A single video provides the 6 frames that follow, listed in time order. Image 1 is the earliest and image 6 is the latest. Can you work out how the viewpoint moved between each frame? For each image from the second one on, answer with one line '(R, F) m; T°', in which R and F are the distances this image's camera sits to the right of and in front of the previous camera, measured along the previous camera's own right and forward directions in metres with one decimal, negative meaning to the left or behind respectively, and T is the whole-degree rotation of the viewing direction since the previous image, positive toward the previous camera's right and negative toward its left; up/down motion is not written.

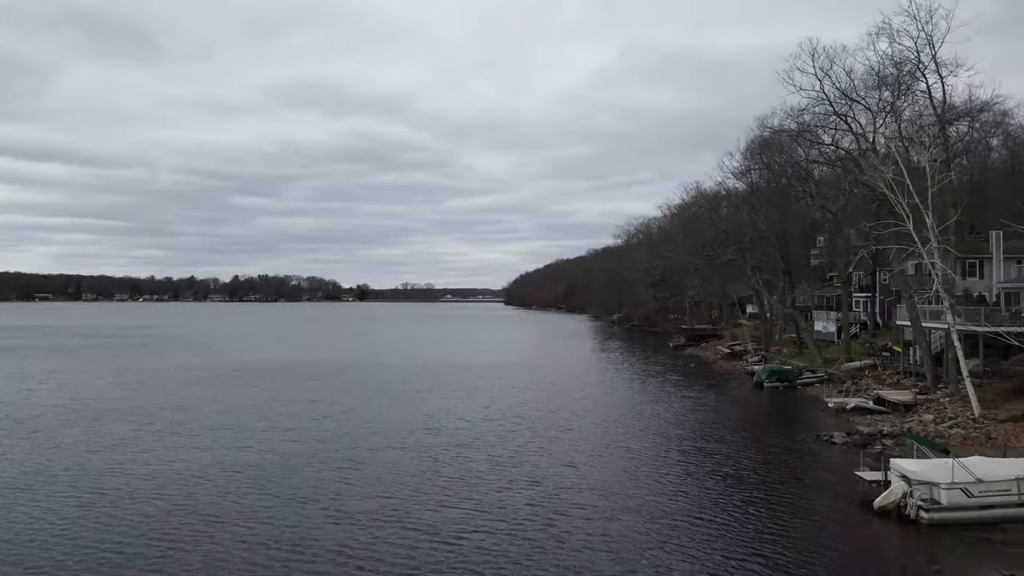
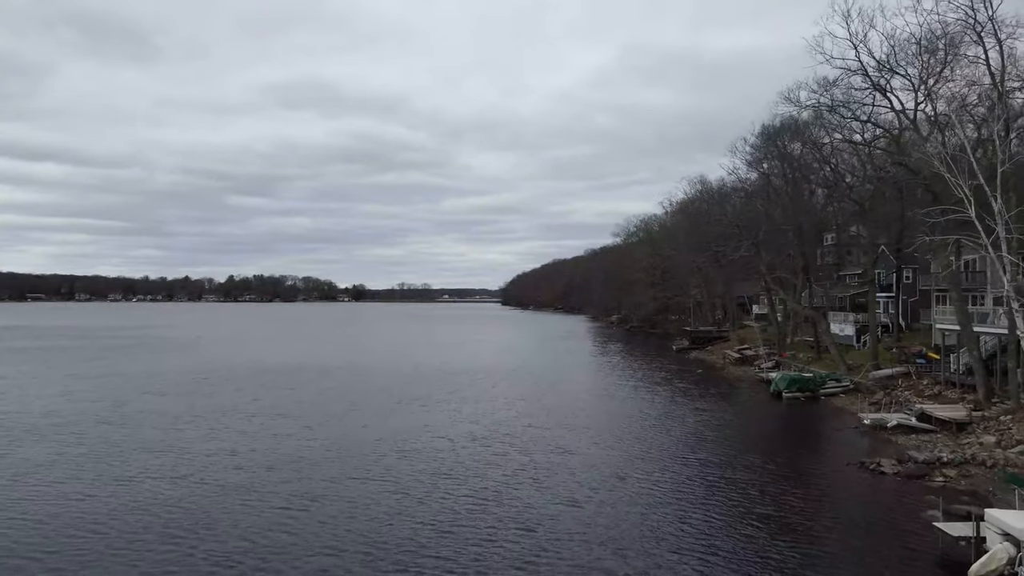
(+0.3, +4.1) m; 0°
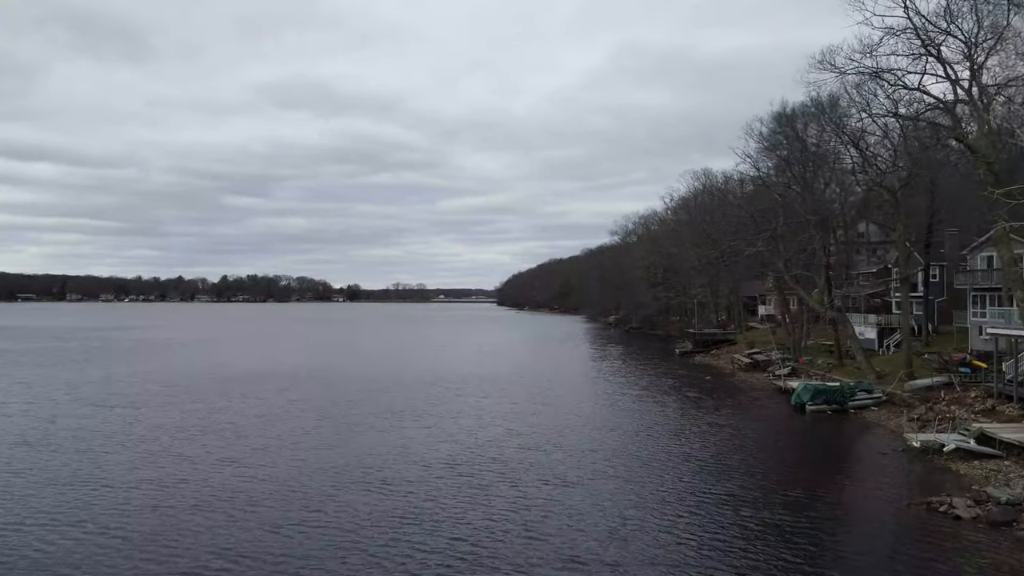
(+0.3, +4.1) m; 0°
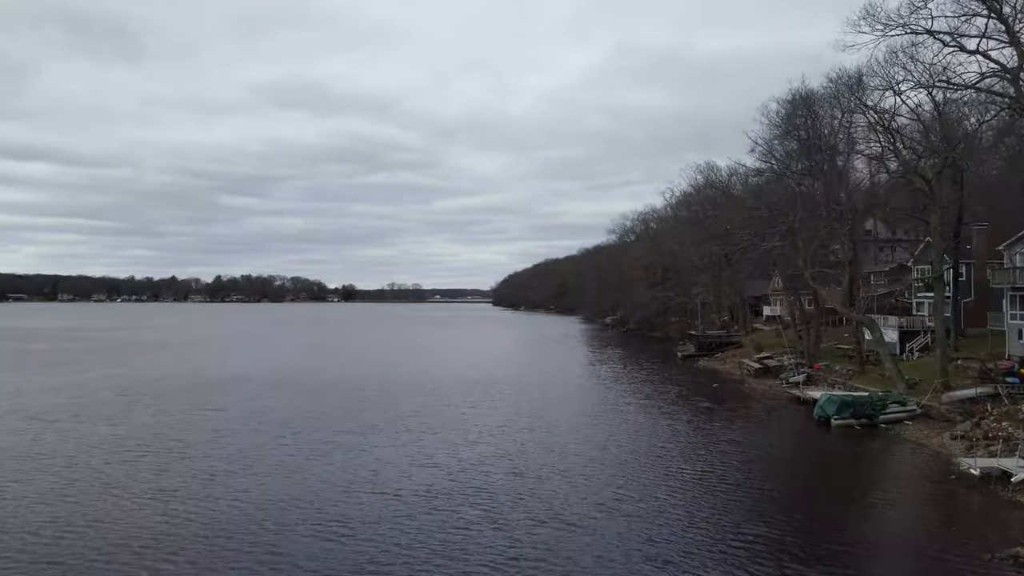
(+0.2, +3.5) m; 0°
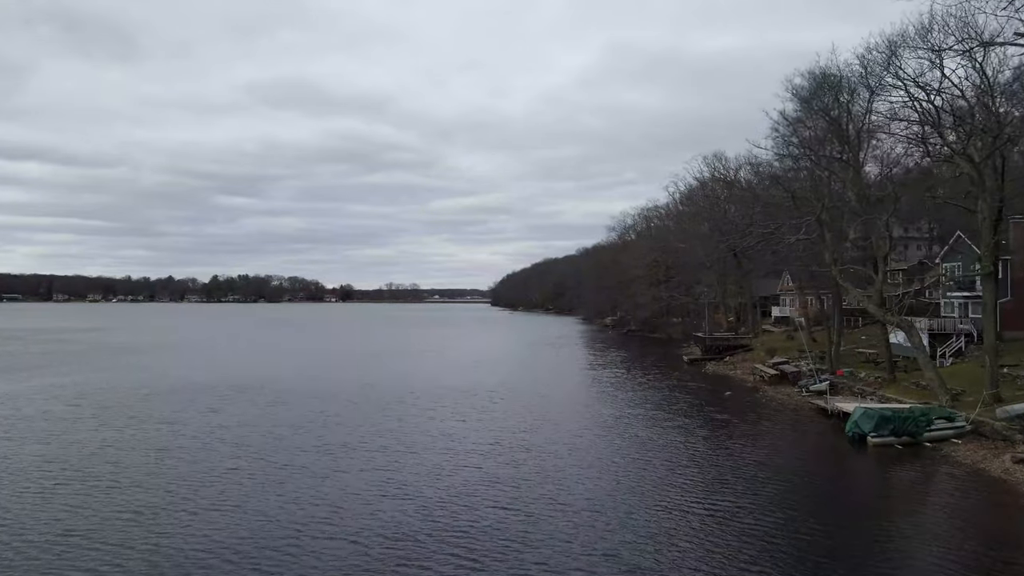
(+0.2, +3.5) m; 0°
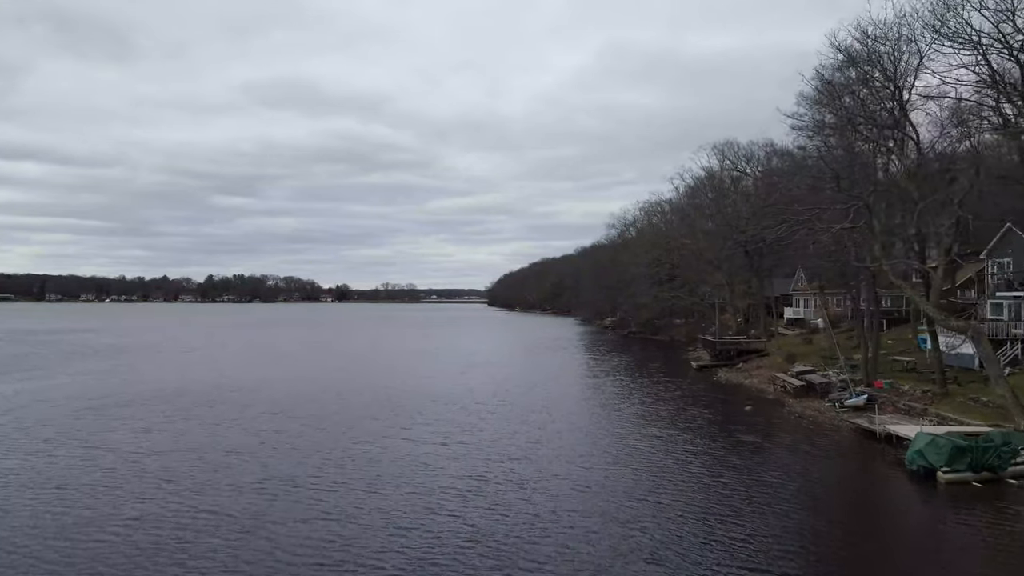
(+0.3, +4.8) m; 0°
